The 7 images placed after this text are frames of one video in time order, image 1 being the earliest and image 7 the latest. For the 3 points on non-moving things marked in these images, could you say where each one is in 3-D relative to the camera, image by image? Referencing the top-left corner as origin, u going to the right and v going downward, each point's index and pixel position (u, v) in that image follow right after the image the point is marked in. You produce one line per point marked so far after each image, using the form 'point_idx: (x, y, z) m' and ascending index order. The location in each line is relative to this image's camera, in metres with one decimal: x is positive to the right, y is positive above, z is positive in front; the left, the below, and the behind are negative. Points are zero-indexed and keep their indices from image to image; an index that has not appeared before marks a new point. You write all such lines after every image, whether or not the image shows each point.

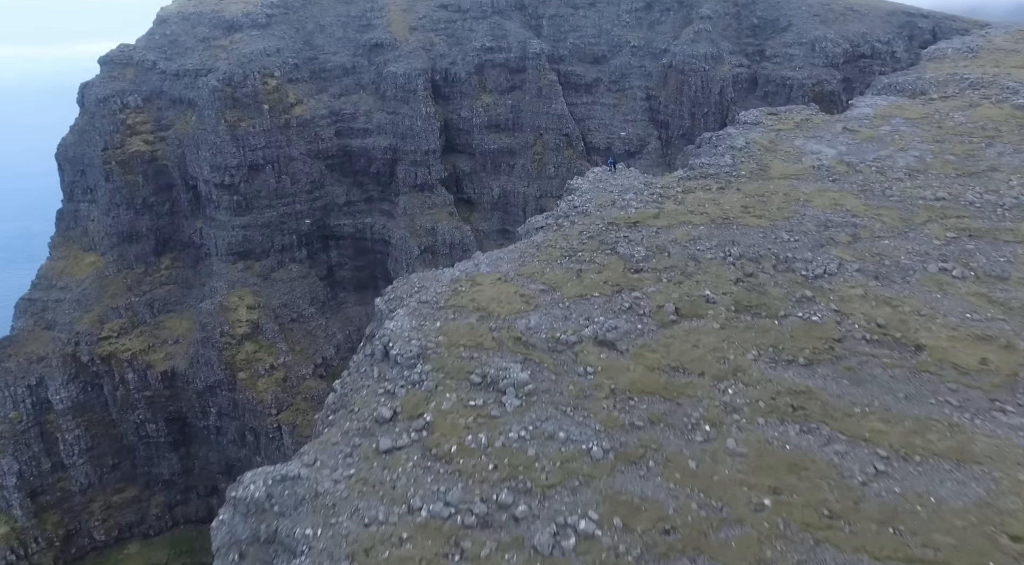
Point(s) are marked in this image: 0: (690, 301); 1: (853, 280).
0: (+4.3, -0.5, +16.0) m
1: (+8.4, +0.1, +16.4) m
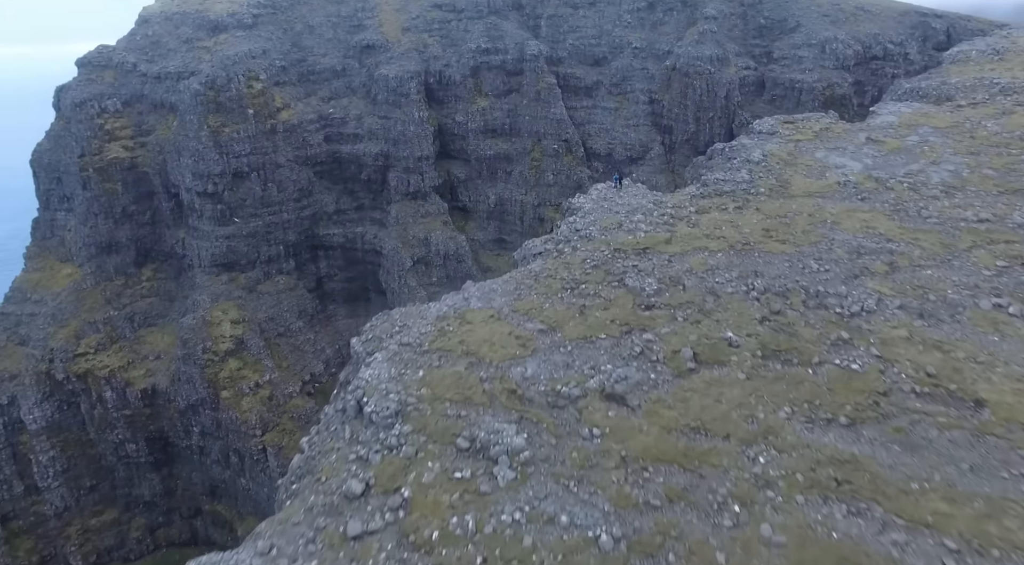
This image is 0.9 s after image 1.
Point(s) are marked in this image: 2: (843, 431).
0: (+4.2, -1.3, +13.9) m
1: (+8.3, -0.8, +14.3) m
2: (+6.0, -2.7, +12.0) m
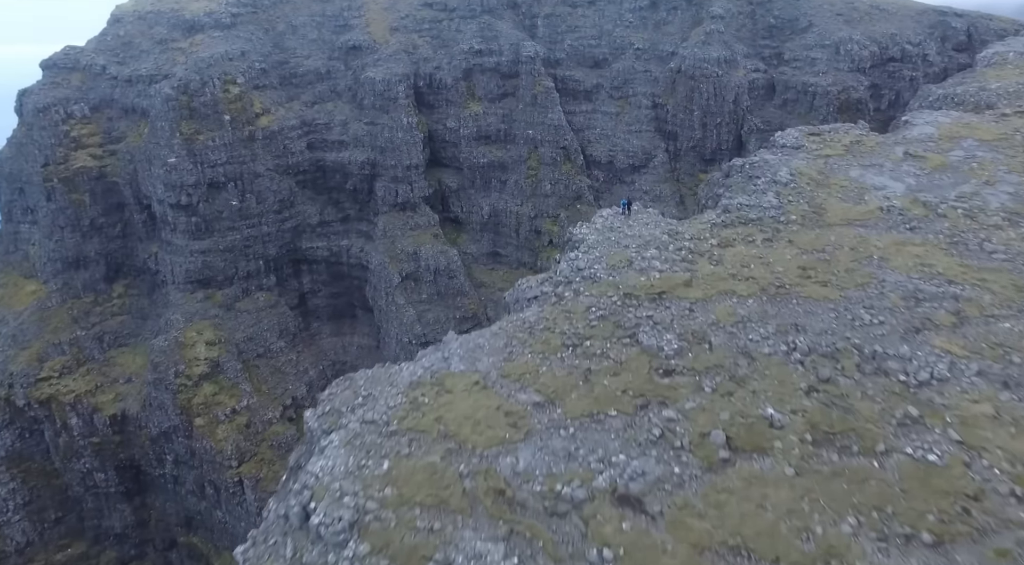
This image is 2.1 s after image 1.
0: (+4.0, -2.4, +11.2) m
1: (+8.1, -1.9, +11.6) m
2: (+5.8, -3.8, +9.2) m
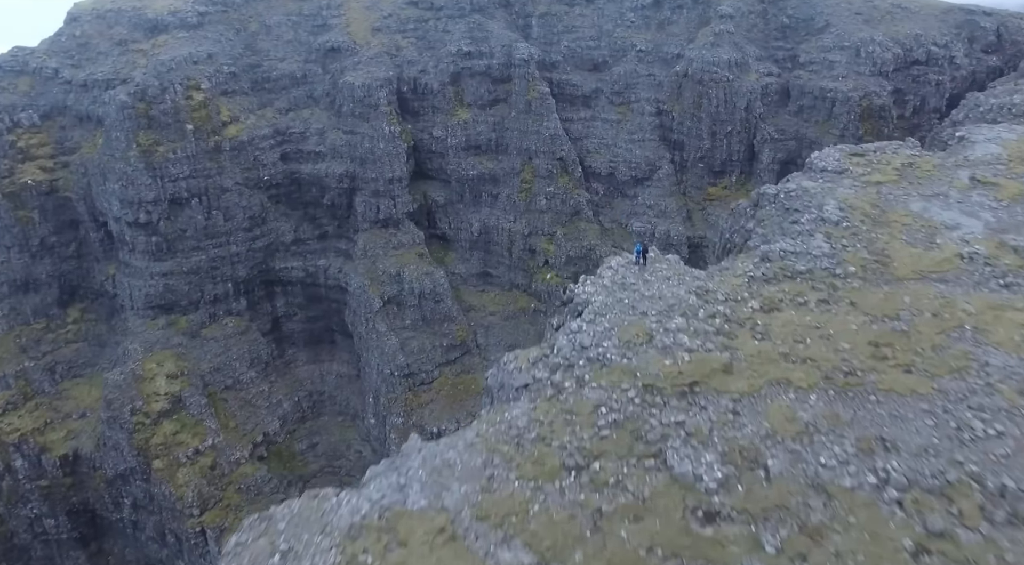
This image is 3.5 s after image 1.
0: (+3.7, -3.8, +7.6) m
1: (+7.8, -3.3, +8.0) m
2: (+5.6, -5.2, +5.6) m
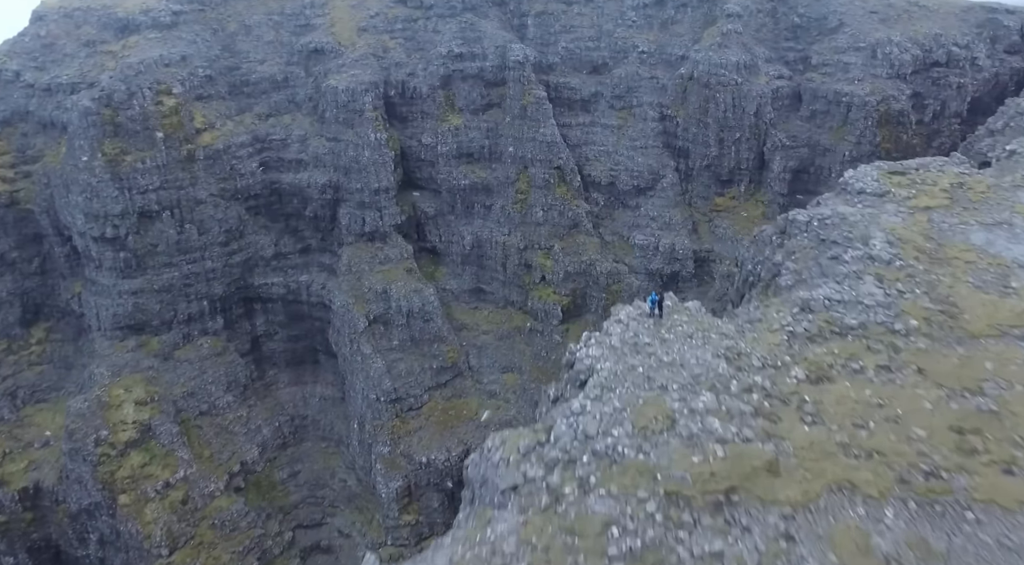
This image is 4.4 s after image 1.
0: (+3.5, -4.8, +5.1) m
1: (+7.6, -4.2, +5.6) m
2: (+5.4, -6.2, +3.2) m
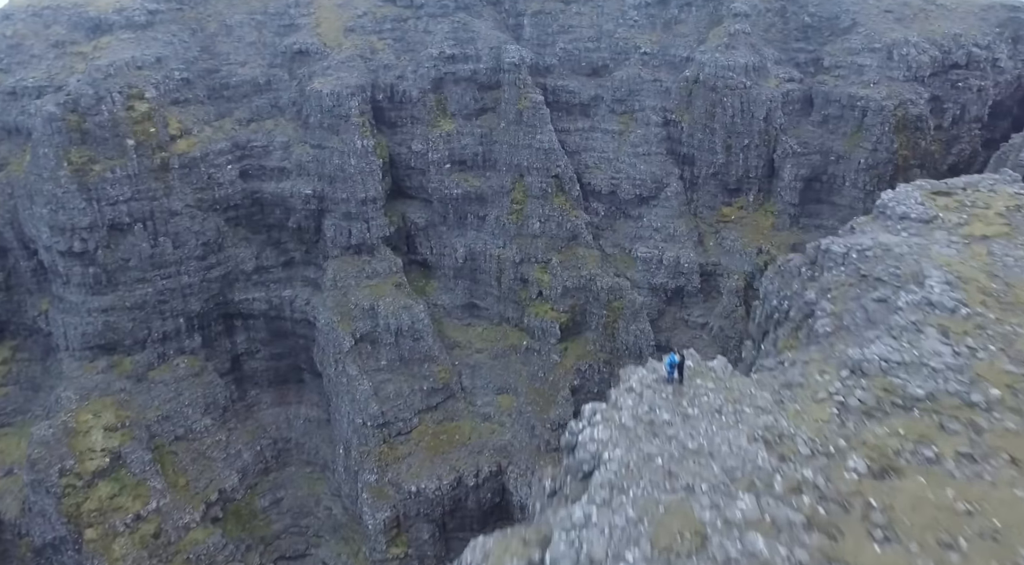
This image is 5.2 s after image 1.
0: (+3.3, -5.6, +3.0) m
1: (+7.5, -5.1, +3.5) m
2: (+5.2, -7.0, +1.1) m
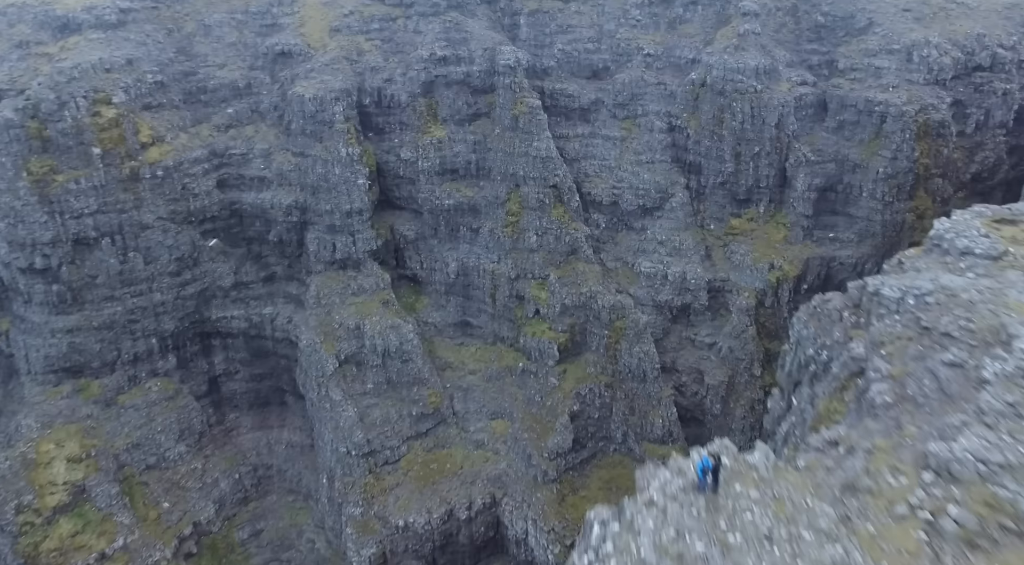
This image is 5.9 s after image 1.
0: (+3.2, -6.5, +0.8) m
1: (+7.3, -5.9, +1.3) m
2: (+5.0, -7.8, -1.1) m
